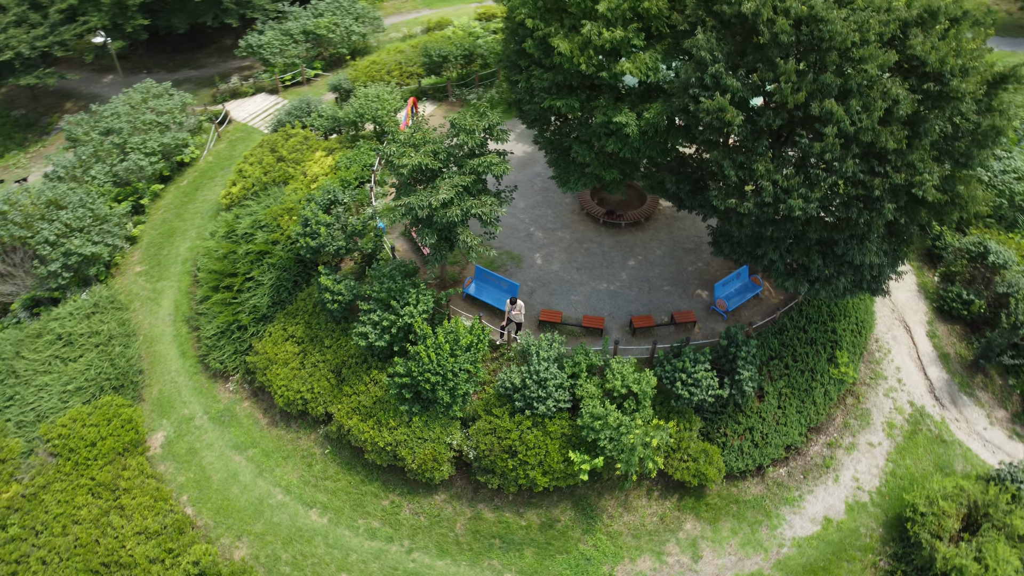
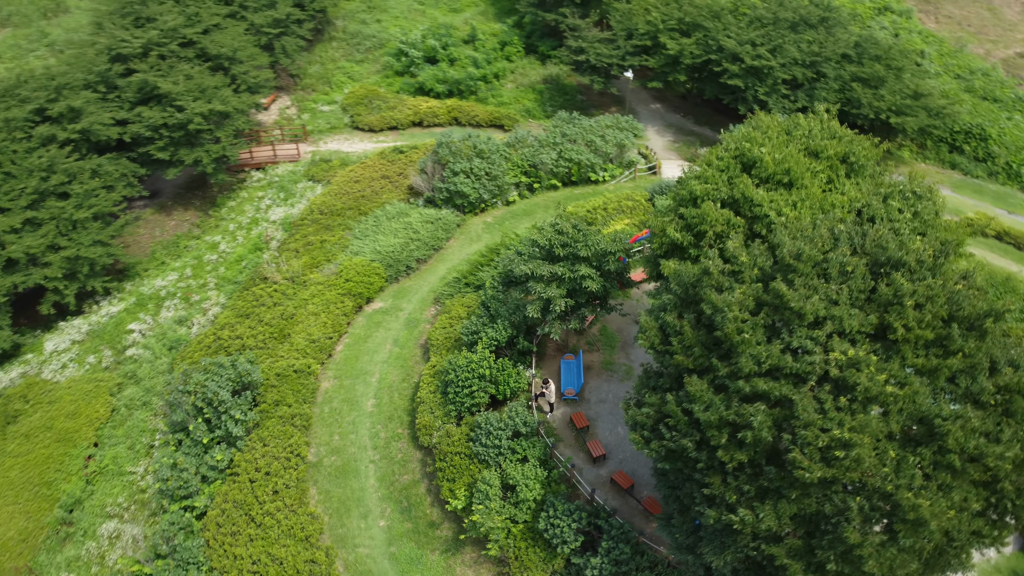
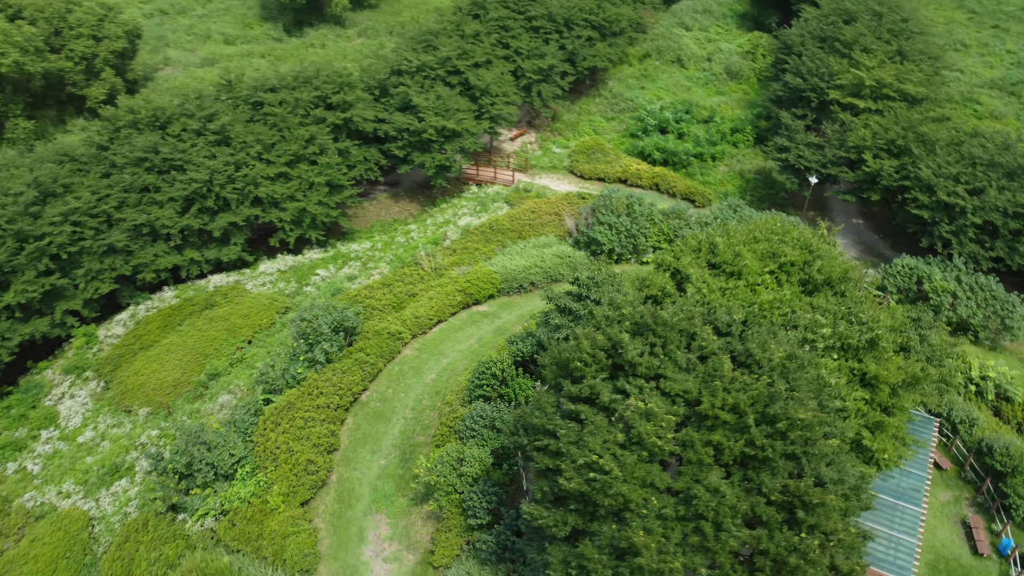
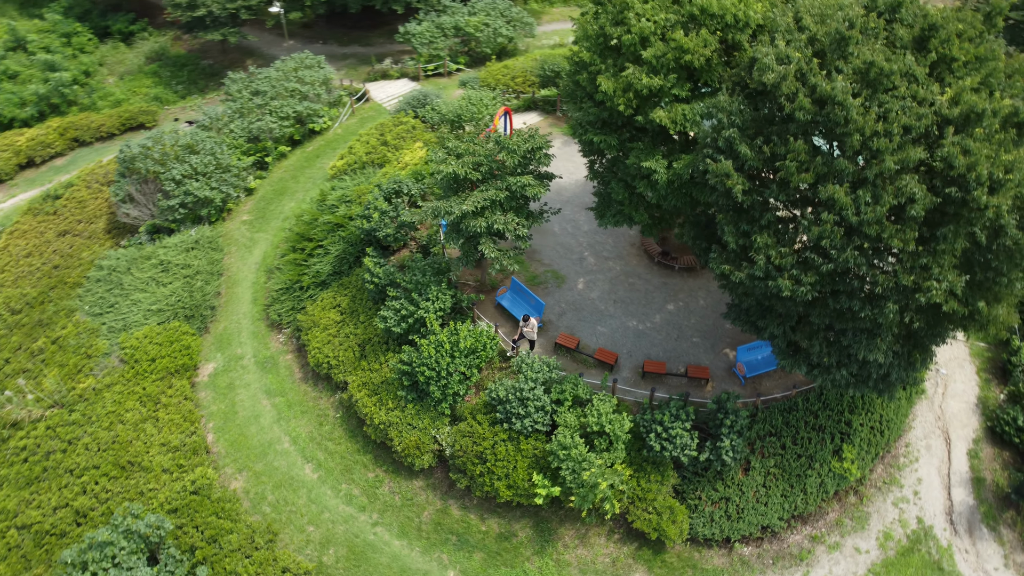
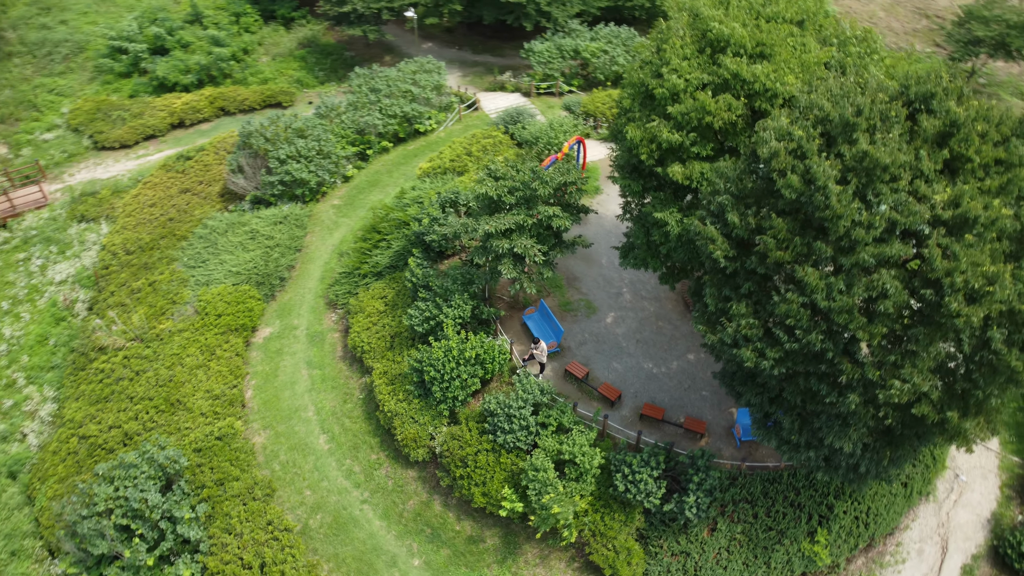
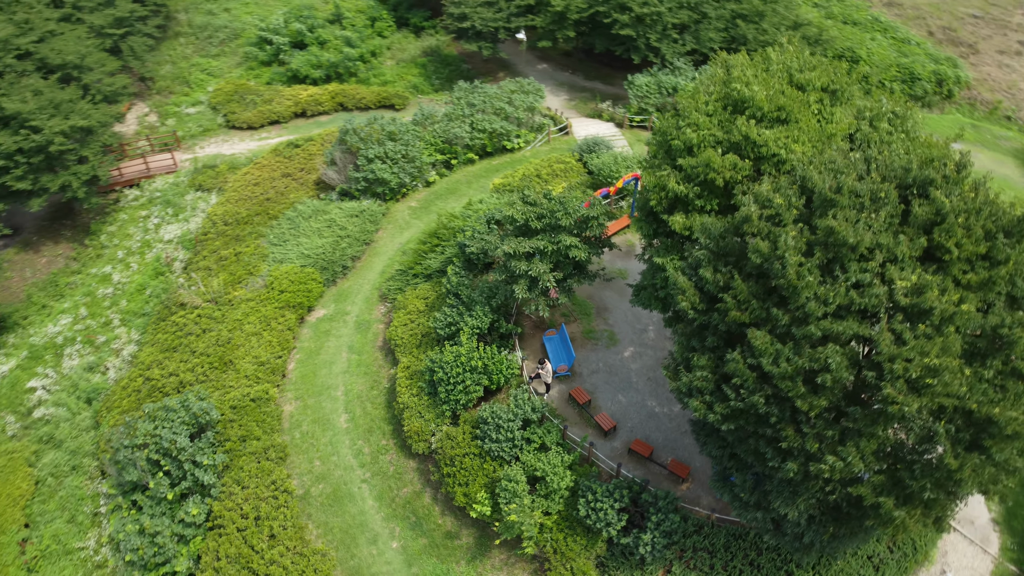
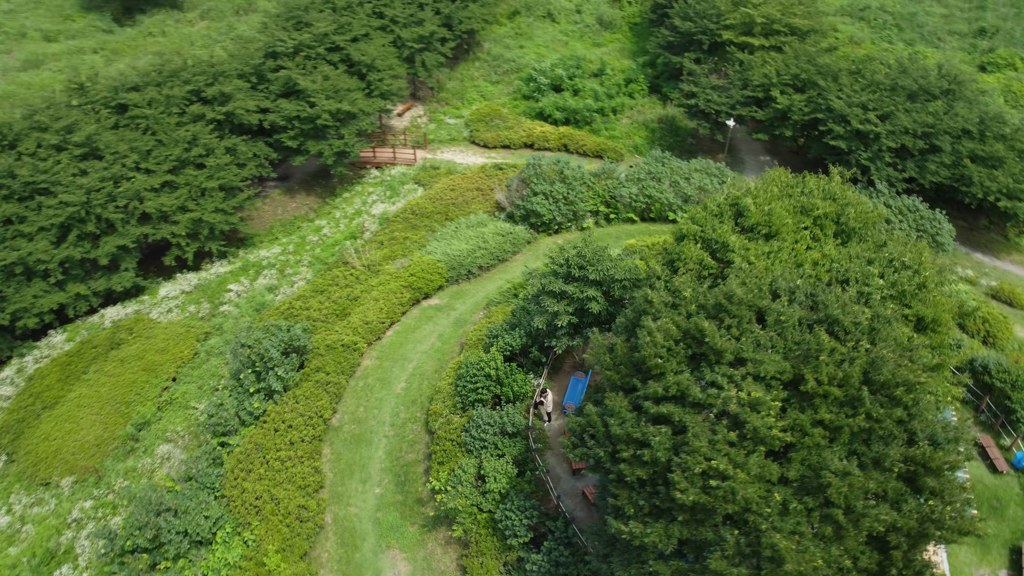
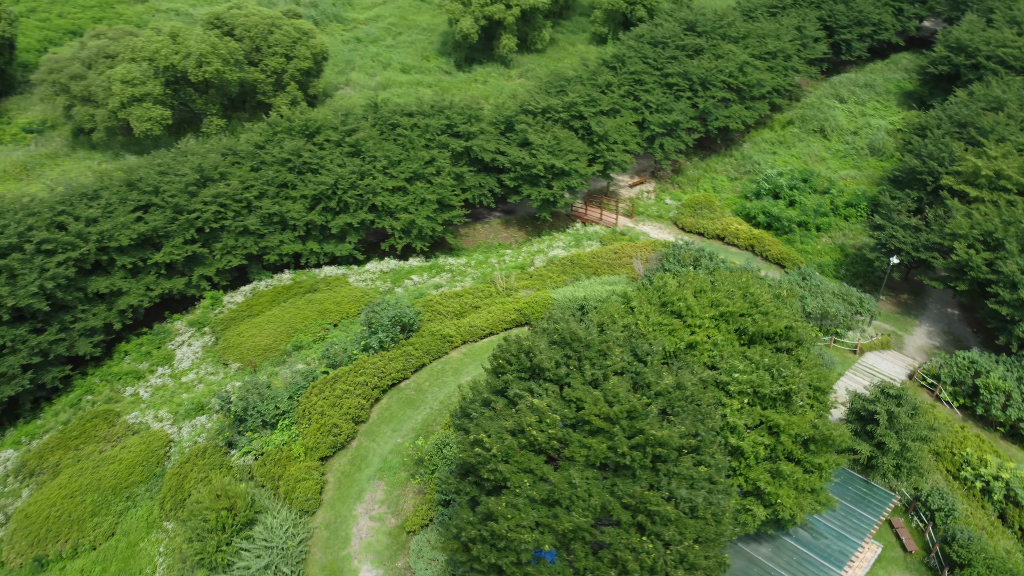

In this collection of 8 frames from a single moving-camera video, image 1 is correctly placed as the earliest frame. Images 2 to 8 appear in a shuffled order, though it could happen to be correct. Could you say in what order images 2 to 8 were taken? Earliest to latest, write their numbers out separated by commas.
4, 5, 6, 2, 7, 3, 8
